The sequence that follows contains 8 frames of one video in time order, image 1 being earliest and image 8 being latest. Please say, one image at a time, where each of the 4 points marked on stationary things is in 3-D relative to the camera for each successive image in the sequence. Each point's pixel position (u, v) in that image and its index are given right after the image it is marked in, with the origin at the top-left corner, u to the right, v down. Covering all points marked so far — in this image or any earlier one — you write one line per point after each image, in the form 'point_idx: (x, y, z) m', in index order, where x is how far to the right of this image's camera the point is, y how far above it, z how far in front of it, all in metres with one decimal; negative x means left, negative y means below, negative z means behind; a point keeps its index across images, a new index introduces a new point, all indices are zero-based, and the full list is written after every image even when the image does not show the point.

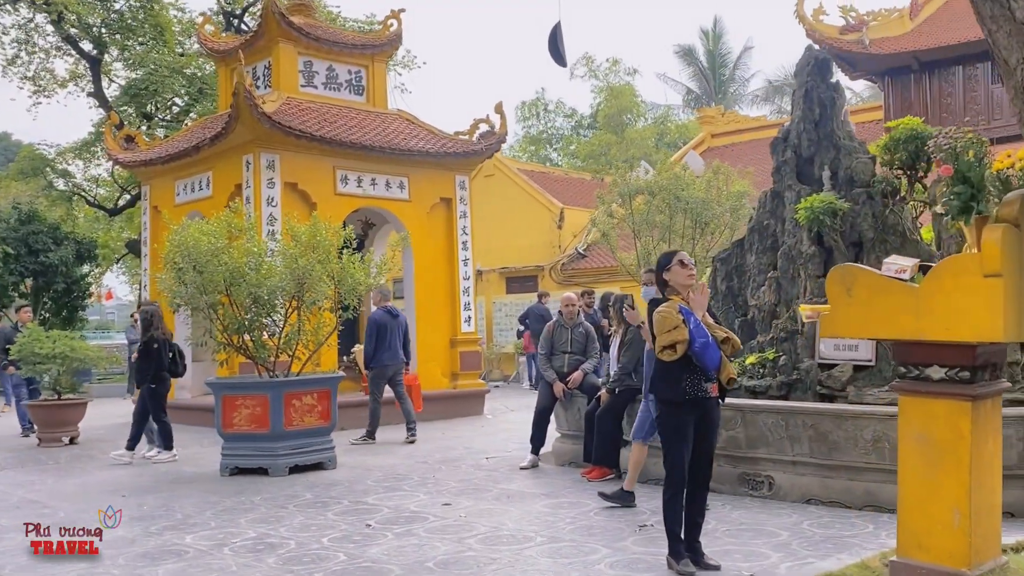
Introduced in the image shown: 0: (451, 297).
0: (-0.9, -0.1, +13.9) m
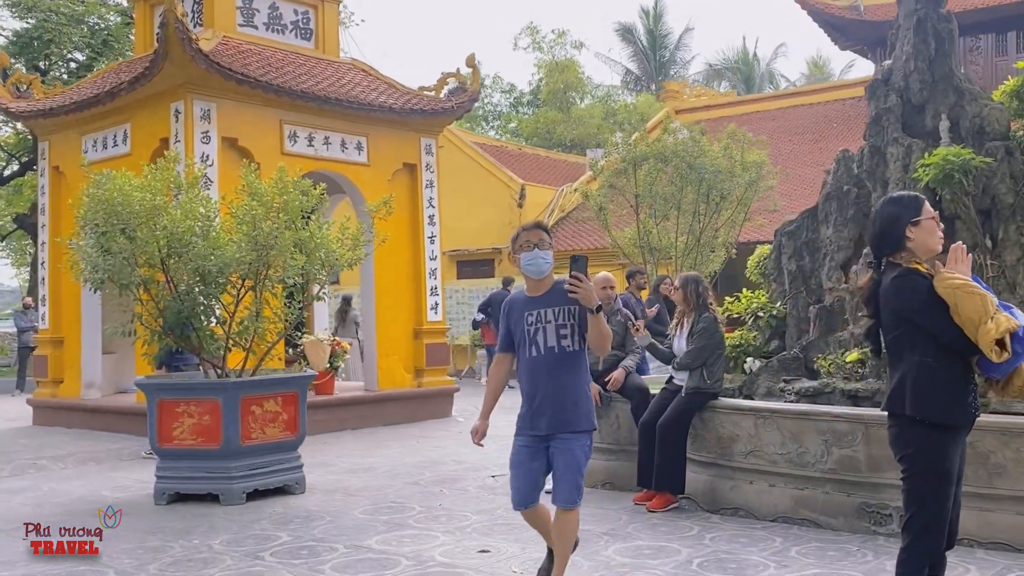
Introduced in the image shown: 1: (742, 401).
0: (-1.2, +0.1, +12.0) m
1: (+1.6, -0.8, +6.1) m
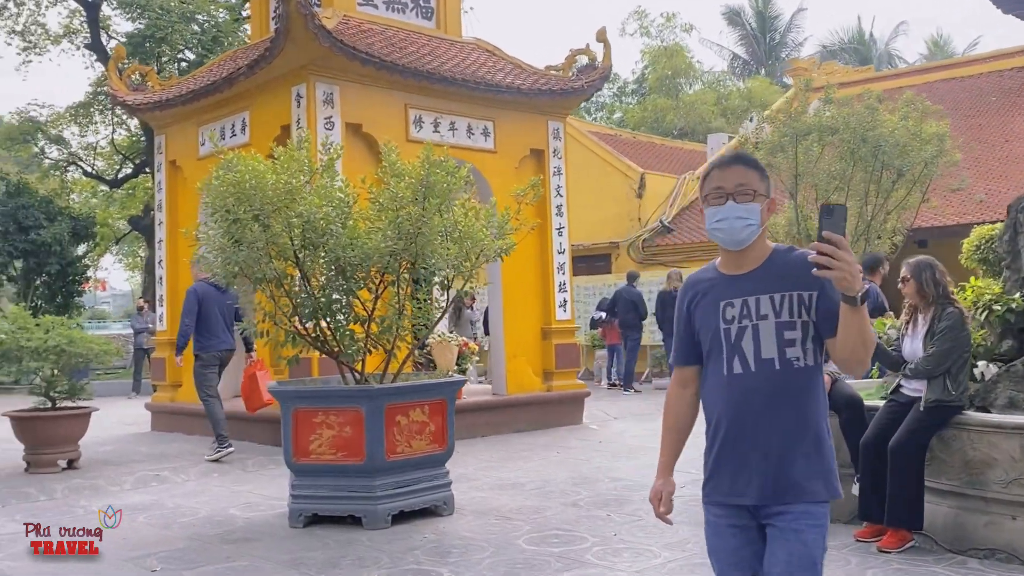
0: (+0.4, +0.2, +11.1) m
1: (+2.6, -0.7, +5.0) m
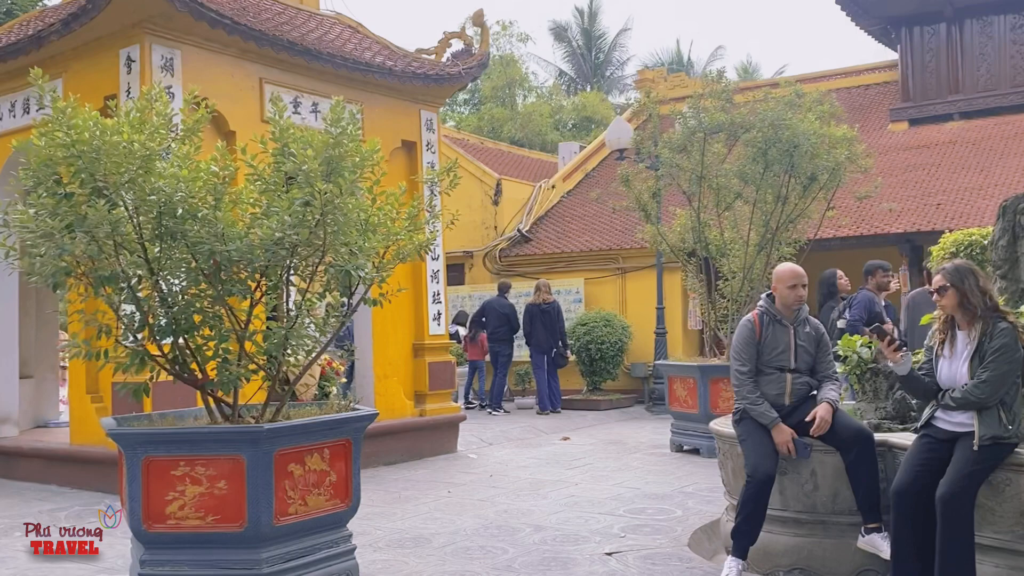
0: (-1.0, 0.0, +9.8) m
1: (+2.4, -0.7, +4.2) m
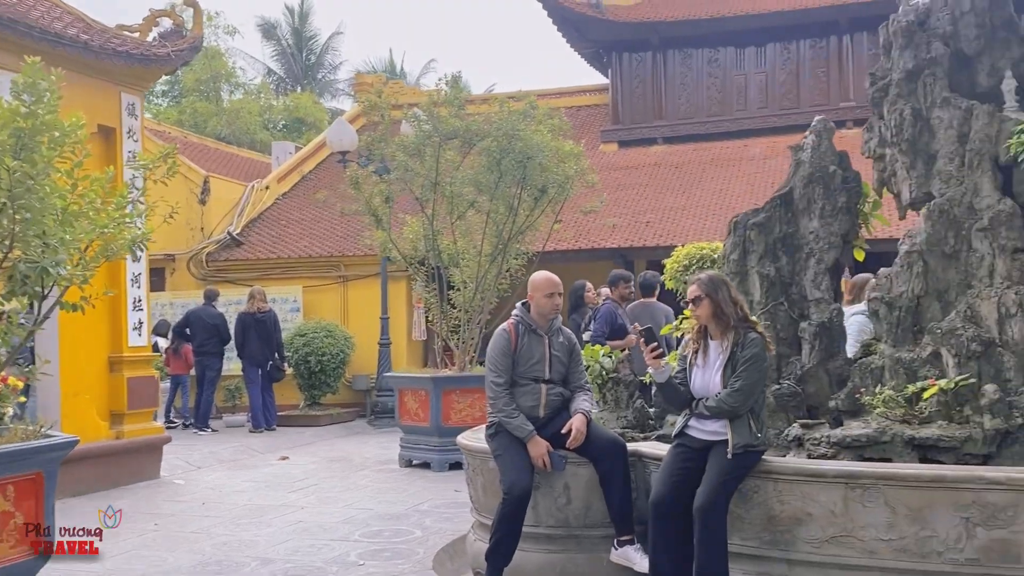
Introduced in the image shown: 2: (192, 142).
0: (-3.5, 0.0, +8.6) m
1: (+1.4, -0.8, +4.3) m
2: (-5.8, +2.6, +17.7) m
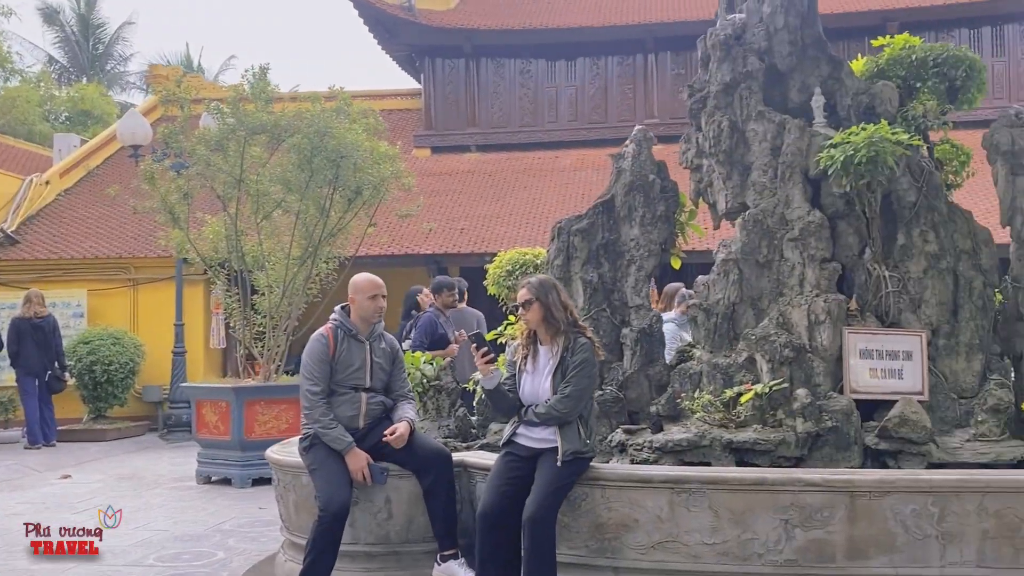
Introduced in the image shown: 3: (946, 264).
0: (-5.1, 0.0, +7.5) m
1: (+0.6, -0.8, +4.3) m
2: (-9.1, +2.6, +15.9) m
3: (+2.3, +0.1, +5.2) m
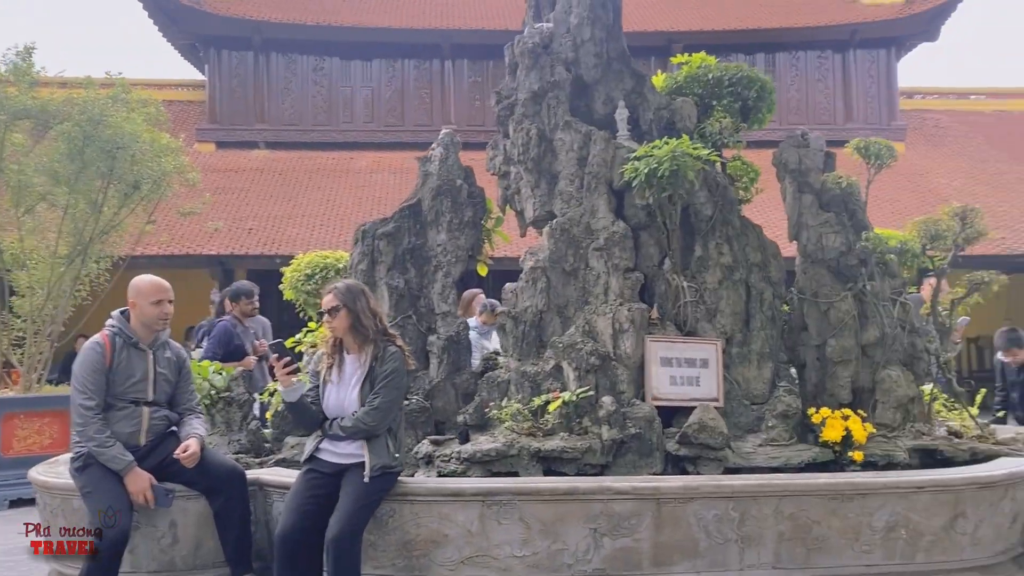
0: (-6.5, 0.0, +6.1) m
1: (-0.2, -0.8, +4.1) m
2: (-12.2, +2.7, +13.5) m
3: (+1.3, +0.1, +5.4) m
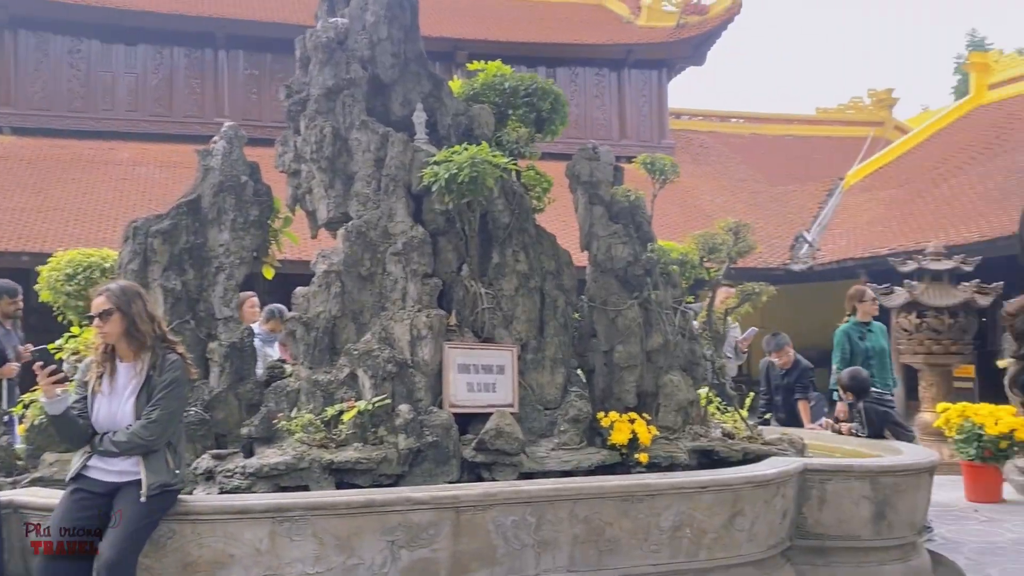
0: (-7.6, +0.1, +4.3) m
1: (-1.1, -0.9, +3.9) m
2: (-14.8, +2.8, +10.2) m
3: (+0.1, 0.0, +5.5) m
